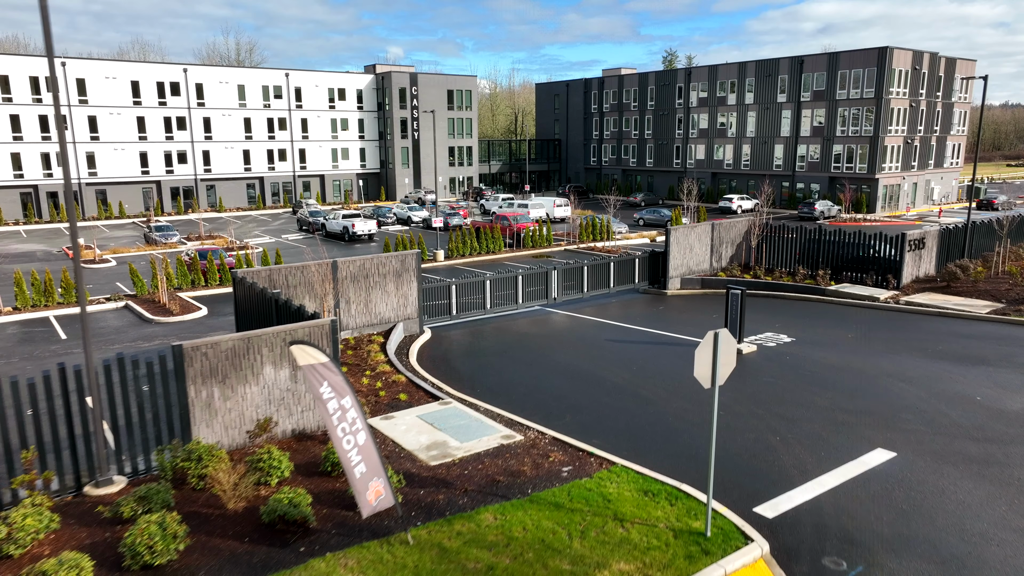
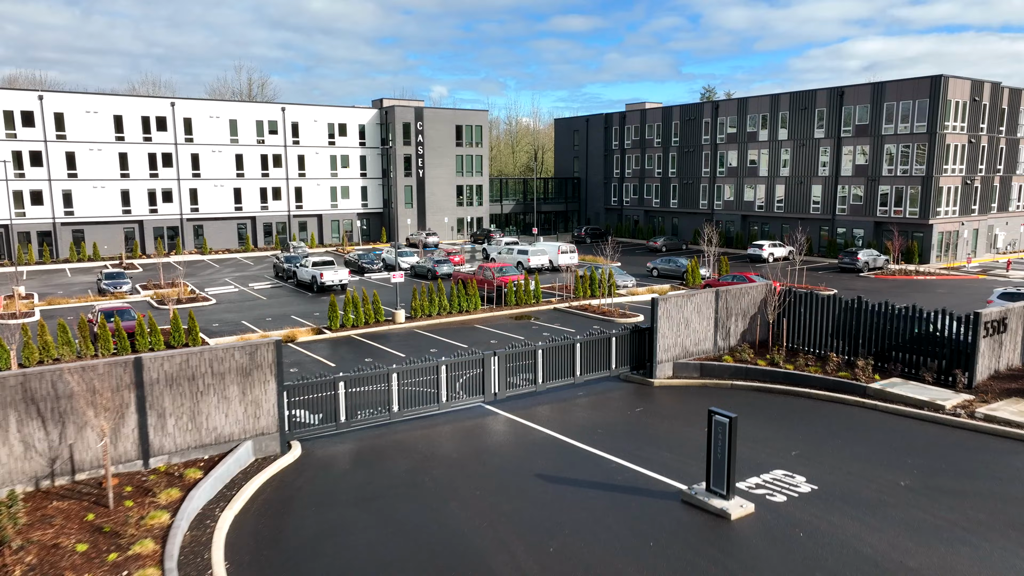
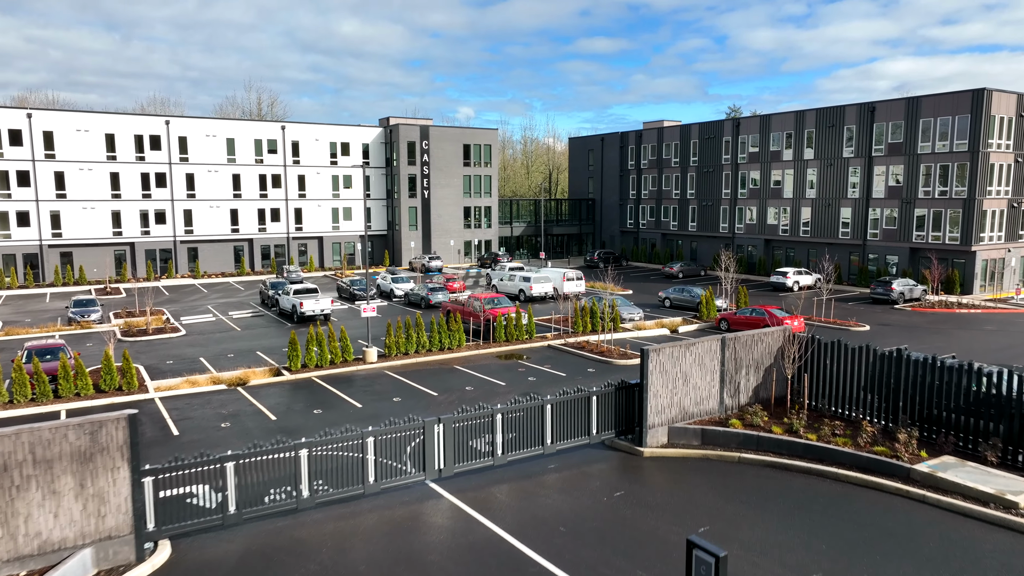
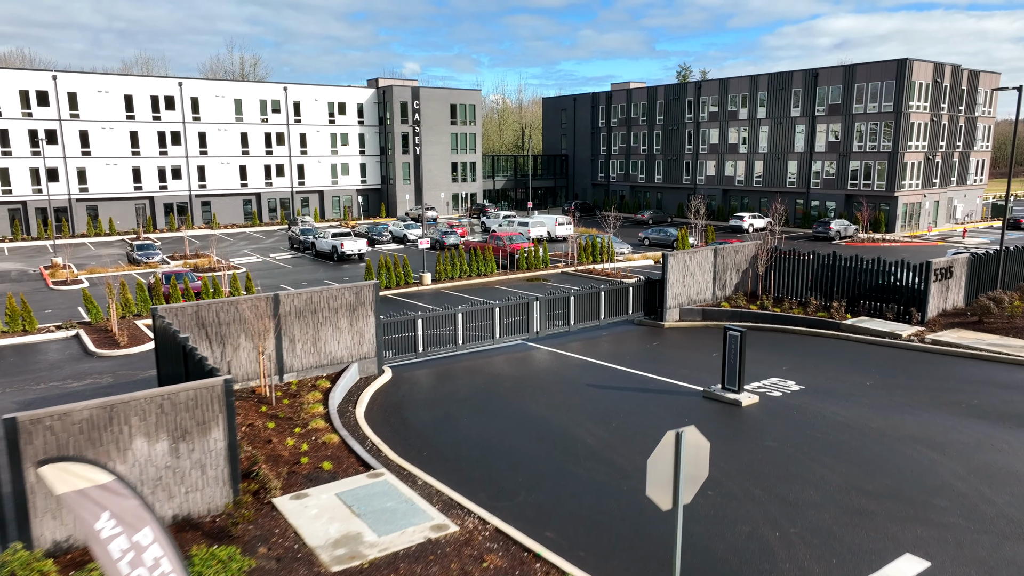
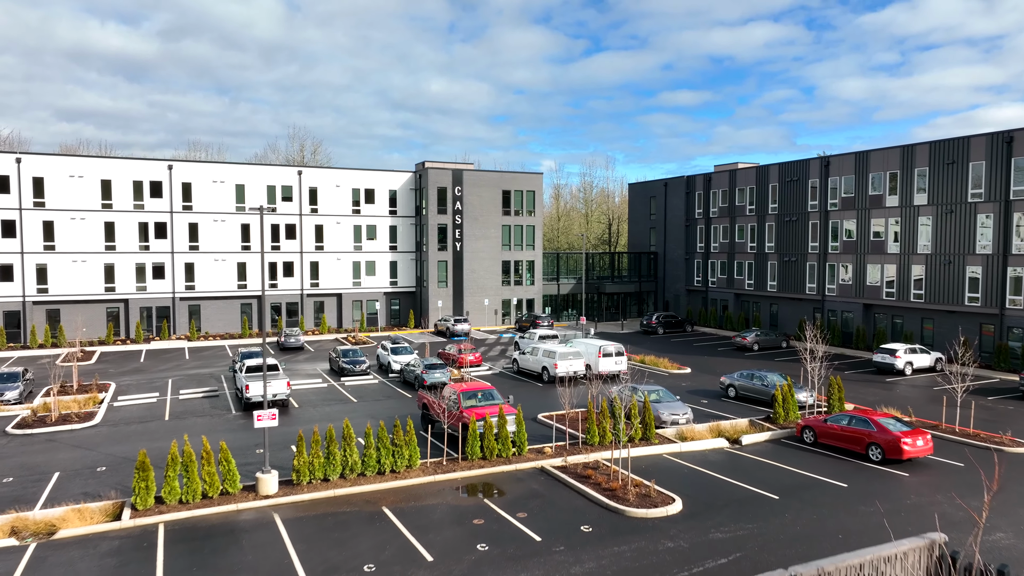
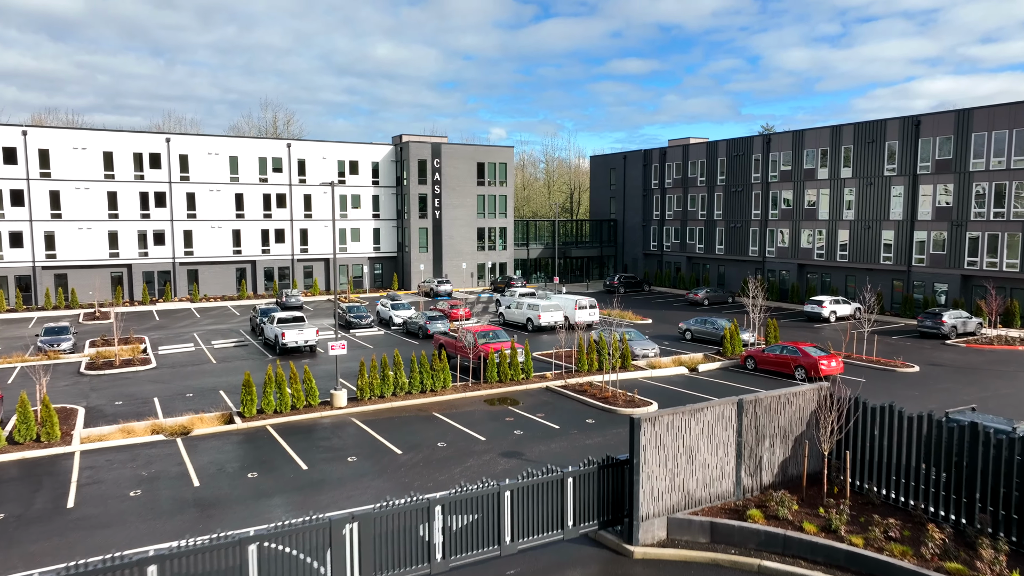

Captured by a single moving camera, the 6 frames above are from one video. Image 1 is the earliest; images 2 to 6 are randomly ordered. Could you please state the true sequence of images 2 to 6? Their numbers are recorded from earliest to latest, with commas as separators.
4, 2, 3, 6, 5
